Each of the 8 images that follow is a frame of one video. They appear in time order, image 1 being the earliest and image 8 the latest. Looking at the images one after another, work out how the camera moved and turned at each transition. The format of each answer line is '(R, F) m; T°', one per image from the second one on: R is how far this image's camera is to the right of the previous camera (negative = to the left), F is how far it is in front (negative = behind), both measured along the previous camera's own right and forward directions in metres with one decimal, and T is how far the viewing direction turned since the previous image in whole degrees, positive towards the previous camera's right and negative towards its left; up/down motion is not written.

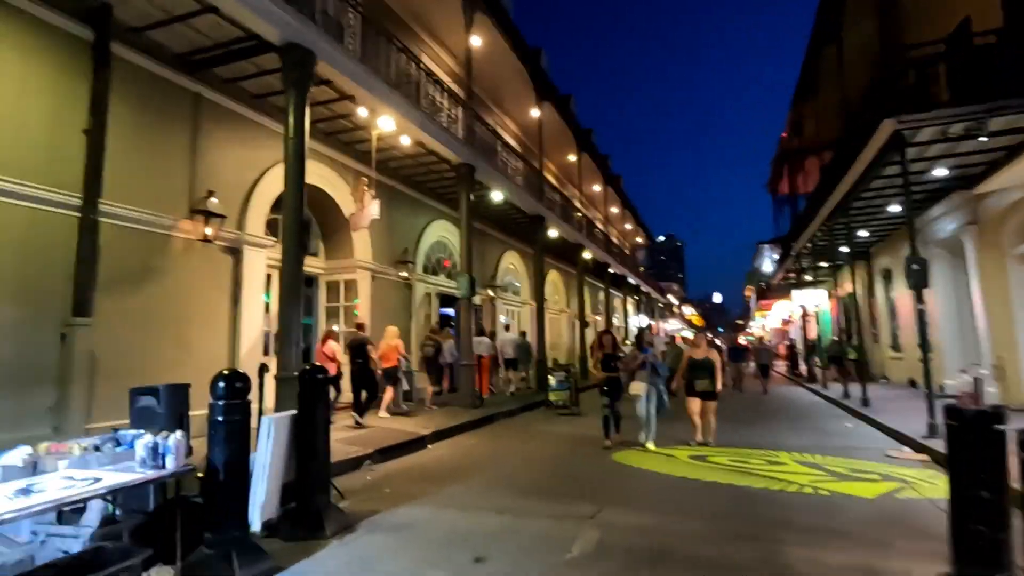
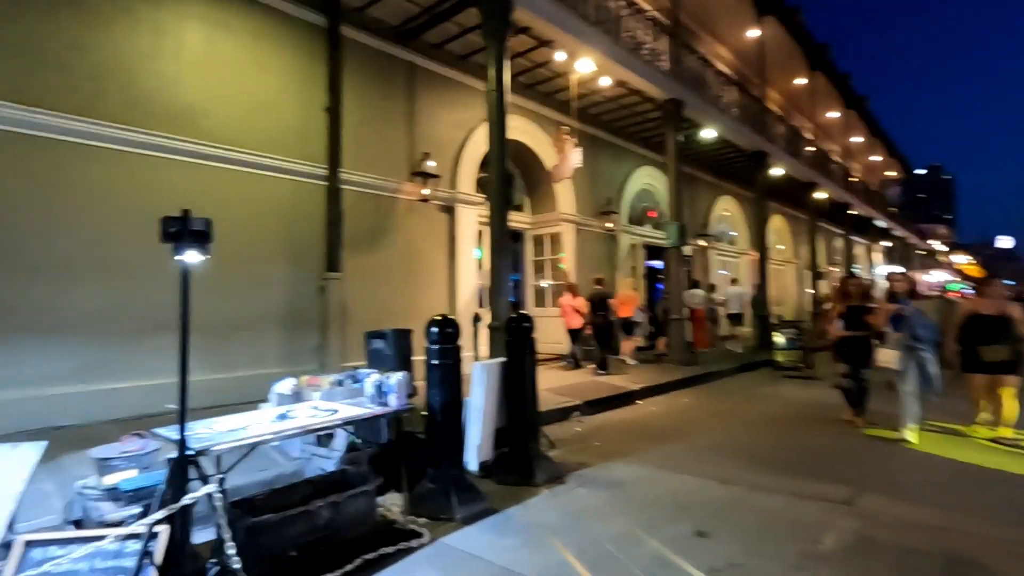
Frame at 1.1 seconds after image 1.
(-0.1, +0.5) m; -22°
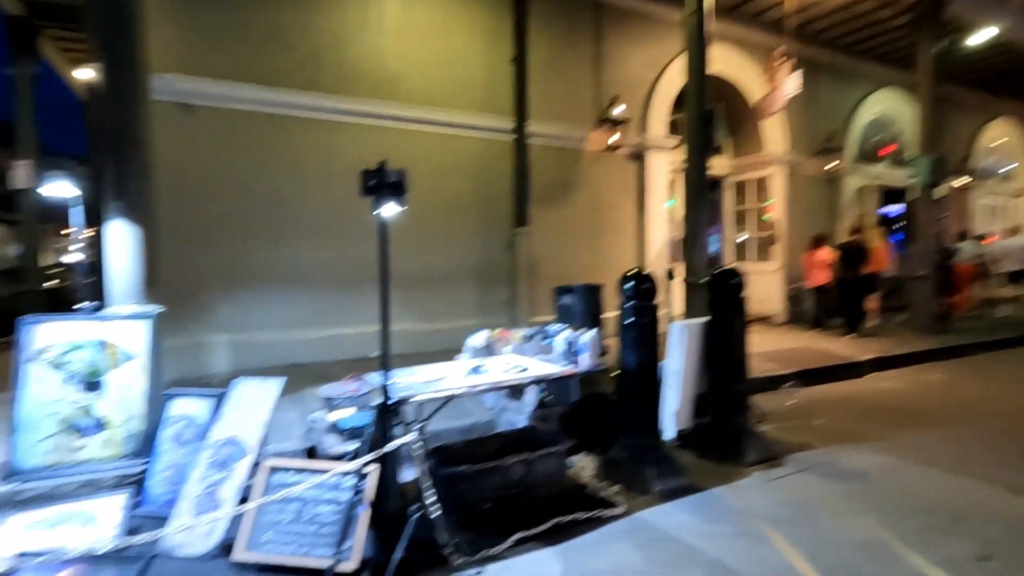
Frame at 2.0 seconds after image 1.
(-0.1, +0.4) m; -20°
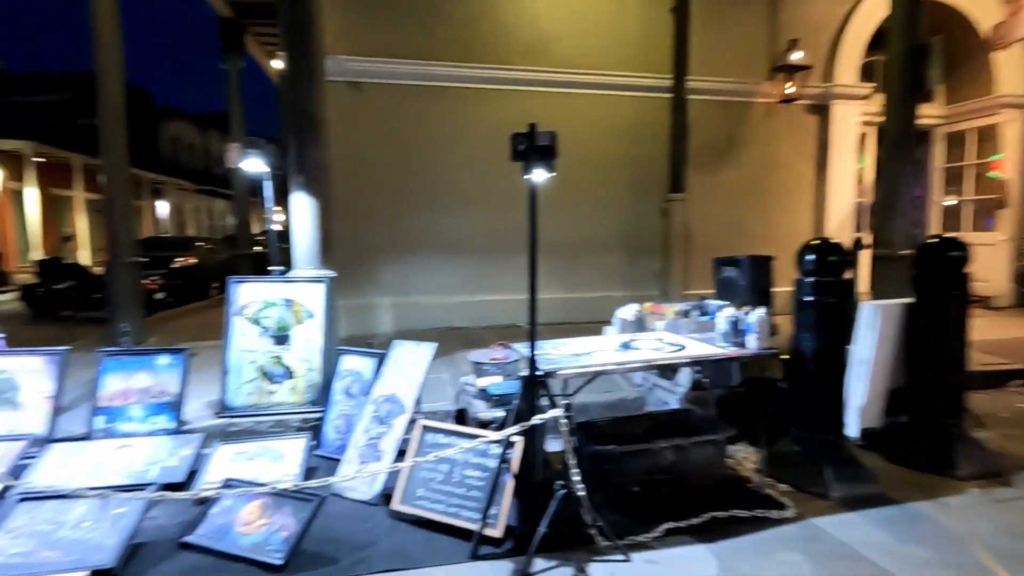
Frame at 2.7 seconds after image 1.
(0.0, +0.2) m; -16°
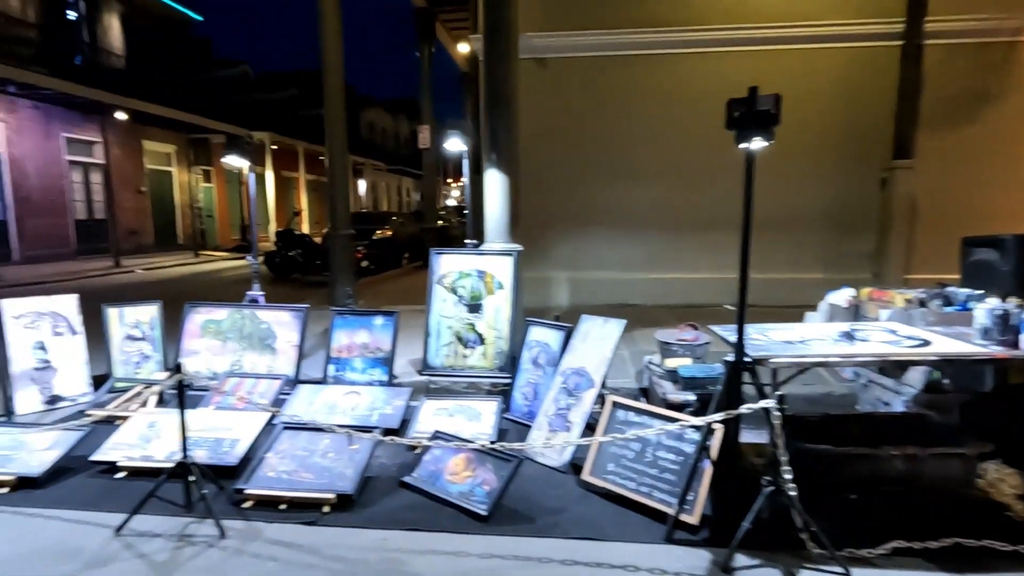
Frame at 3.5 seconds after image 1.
(-0.2, 0.0) m; -17°
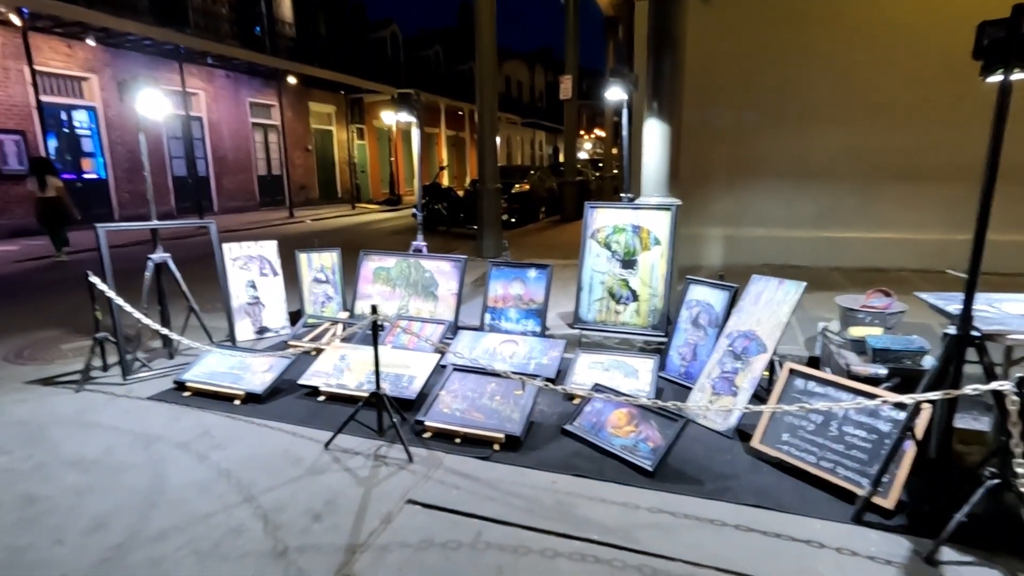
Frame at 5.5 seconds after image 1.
(-0.2, 0.0) m; -13°
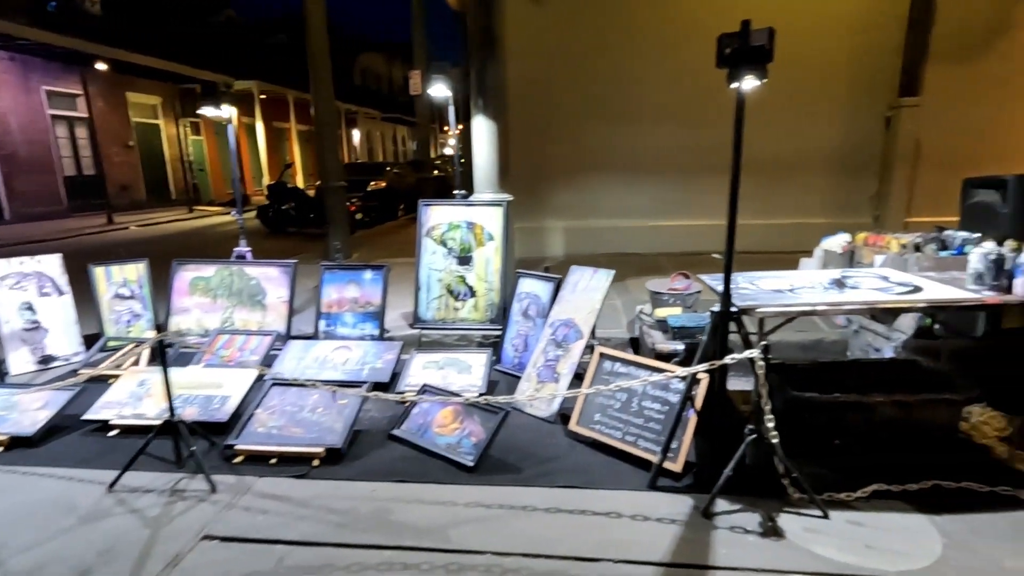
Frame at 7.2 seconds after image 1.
(+0.4, 0.0) m; +13°
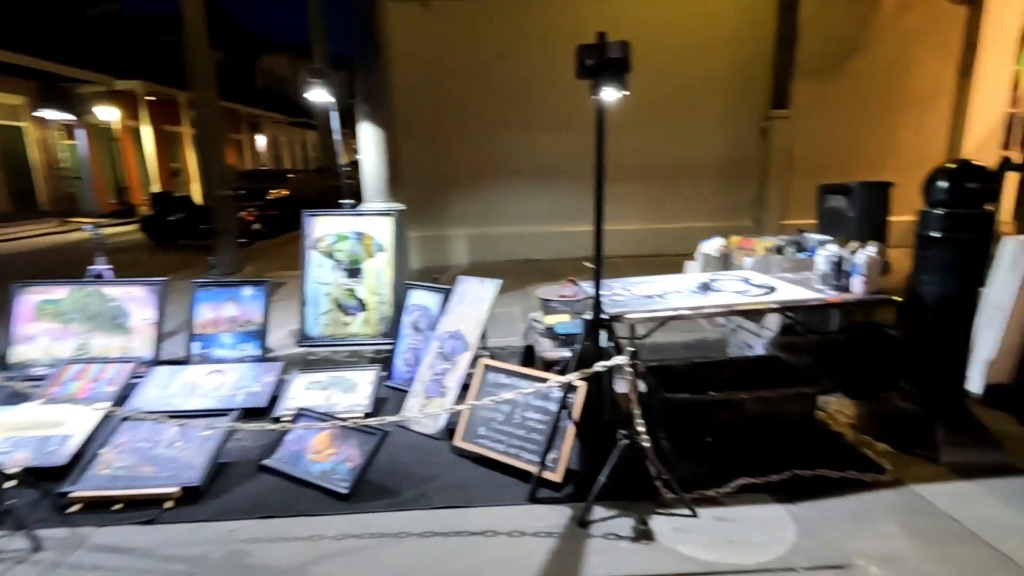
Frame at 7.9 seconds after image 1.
(+0.3, +0.1) m; +8°
